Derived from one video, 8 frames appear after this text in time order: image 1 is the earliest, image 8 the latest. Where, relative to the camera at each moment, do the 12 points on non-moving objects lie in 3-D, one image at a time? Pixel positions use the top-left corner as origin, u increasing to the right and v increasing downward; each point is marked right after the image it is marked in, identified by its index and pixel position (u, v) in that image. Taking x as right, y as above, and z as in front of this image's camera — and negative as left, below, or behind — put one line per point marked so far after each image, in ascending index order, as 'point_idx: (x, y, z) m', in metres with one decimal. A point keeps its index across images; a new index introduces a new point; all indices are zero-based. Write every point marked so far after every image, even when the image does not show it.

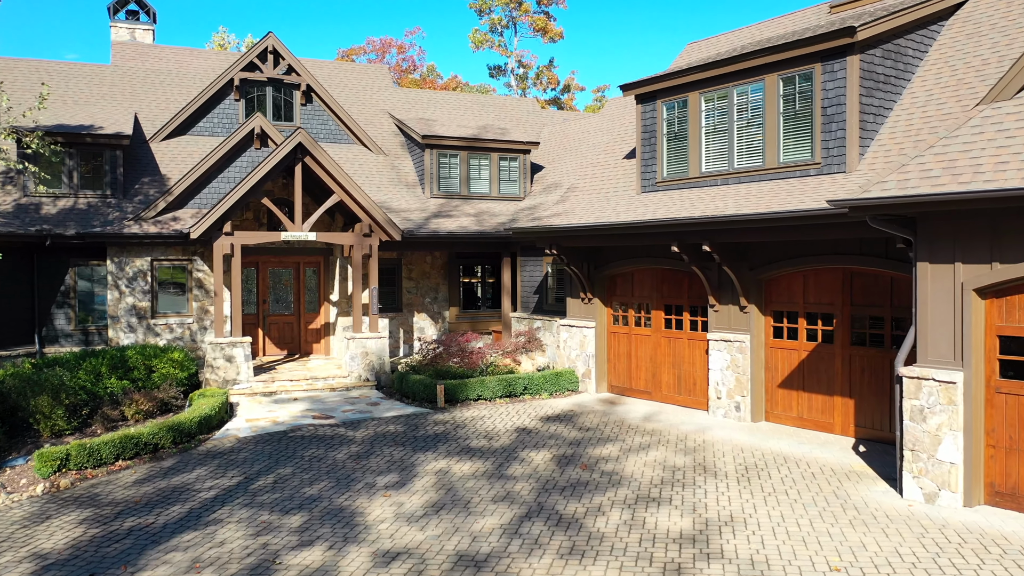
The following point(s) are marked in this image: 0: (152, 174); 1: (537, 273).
0: (-8.7, +2.8, +19.0) m
1: (+0.6, +0.4, +18.6) m
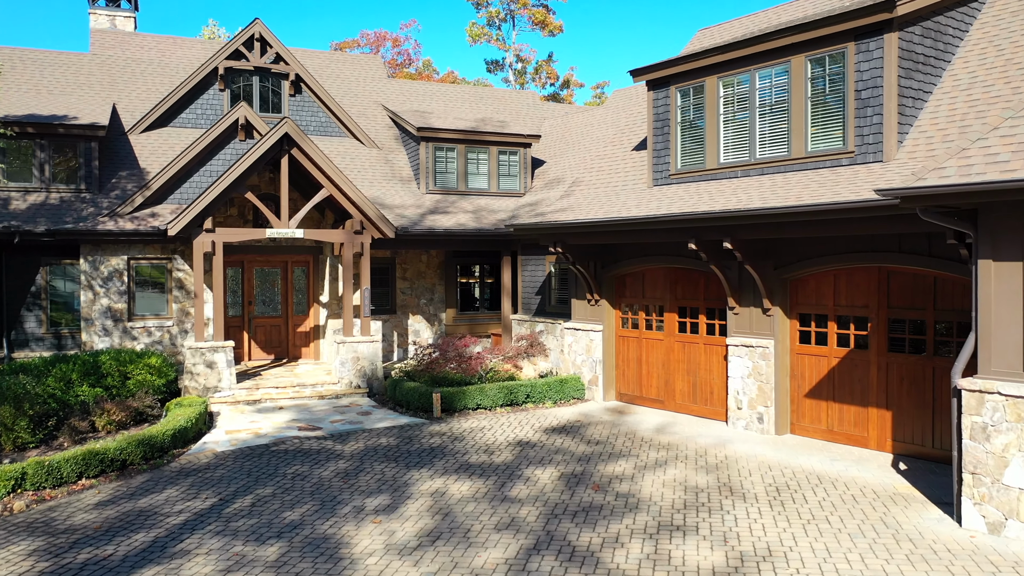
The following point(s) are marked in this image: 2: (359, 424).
0: (-8.7, +2.8, +17.9) m
1: (+0.6, +0.3, +17.5) m
2: (-2.7, -2.4, +13.7) m
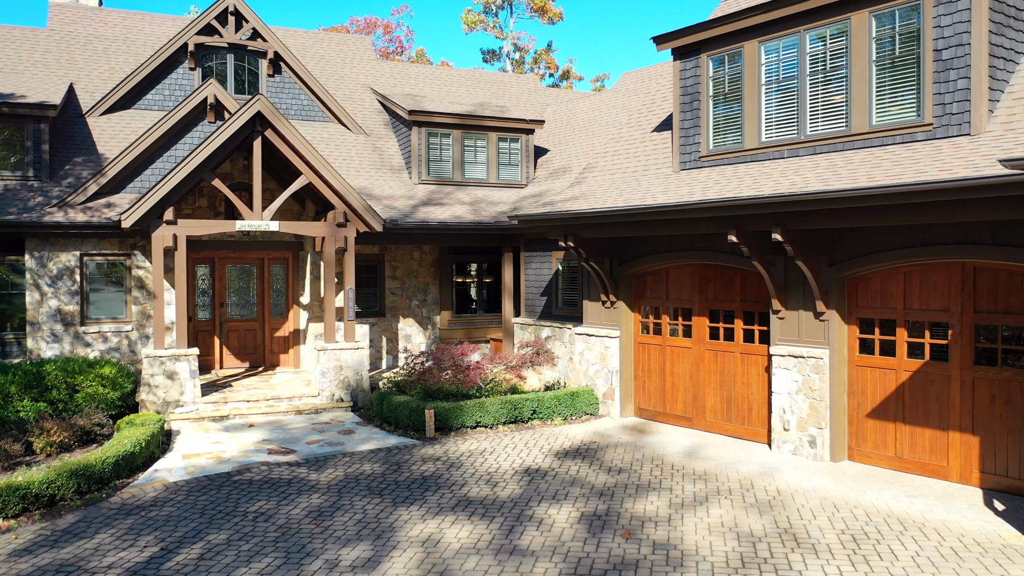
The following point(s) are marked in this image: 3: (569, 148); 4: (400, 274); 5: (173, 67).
0: (-8.7, +2.8, +15.9) m
1: (+0.6, +0.3, +15.7) m
2: (-2.6, -2.4, +11.8) m
3: (+1.4, +3.4, +18.8) m
4: (-2.5, +0.3, +17.2) m
5: (-7.6, +5.0, +17.7) m
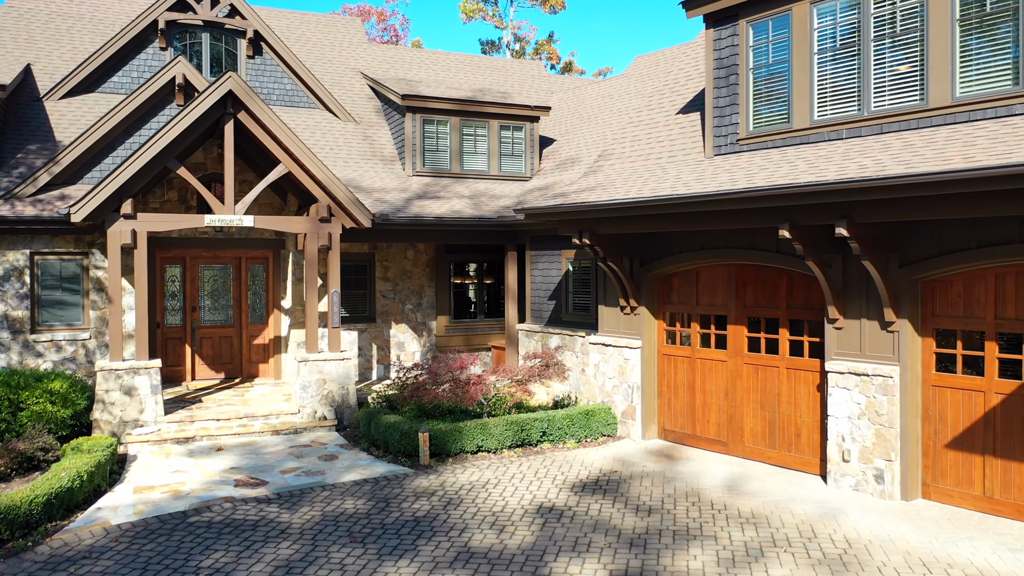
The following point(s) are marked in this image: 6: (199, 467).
0: (-8.6, +2.7, +14.3) m
1: (+0.7, +0.3, +14.1) m
2: (-2.5, -2.4, +10.1) m
3: (+1.5, +3.3, +17.2) m
4: (-2.4, +0.3, +15.6) m
5: (-7.6, +5.0, +16.0) m
6: (-4.2, -2.4, +10.5) m
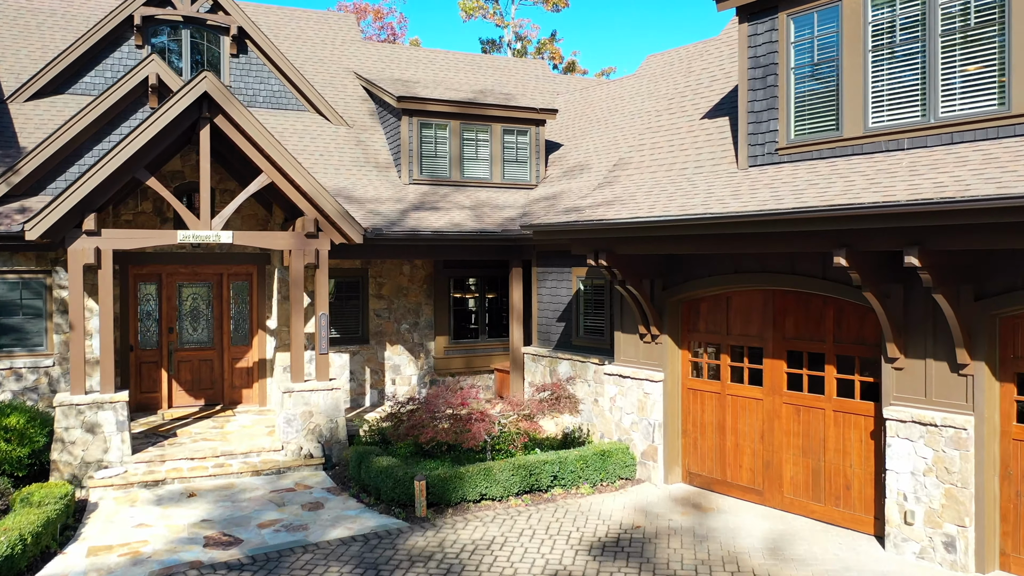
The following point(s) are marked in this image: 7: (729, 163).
0: (-8.5, +2.4, +13.1) m
1: (+0.8, 0.0, +12.8) m
2: (-2.4, -2.8, +8.9) m
3: (+1.5, +3.0, +15.9) m
4: (-2.3, -0.1, +14.4) m
5: (-7.5, +4.6, +14.8) m
6: (-4.1, -2.8, +9.3) m
7: (+2.6, +1.5, +9.4) m
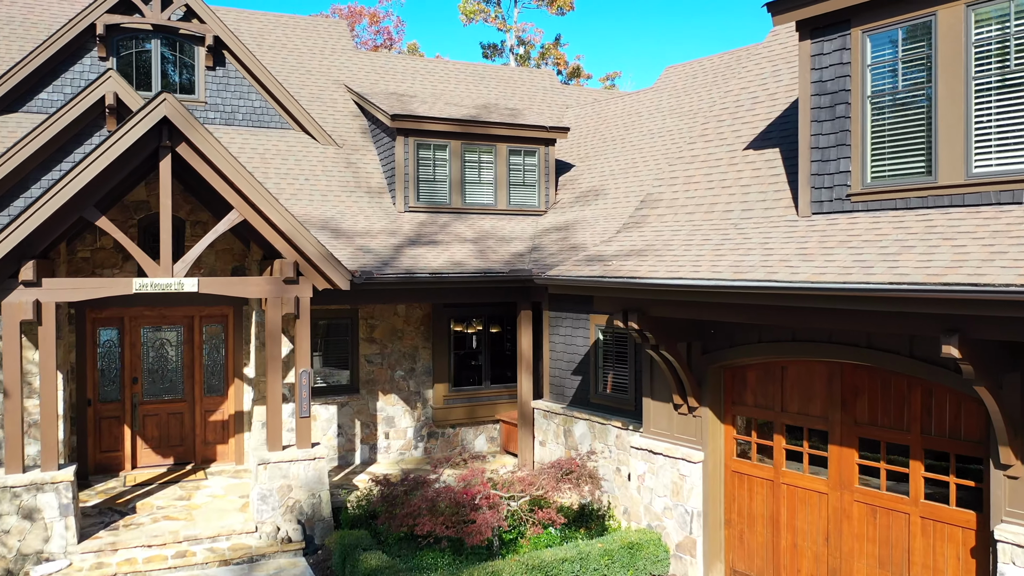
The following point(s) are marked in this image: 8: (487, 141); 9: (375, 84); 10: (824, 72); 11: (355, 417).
0: (-8.4, +1.7, +11.5) m
1: (+0.9, -0.7, +11.3) m
2: (-2.3, -3.5, +7.3) m
3: (+1.7, +2.3, +14.4) m
4: (-2.2, -0.8, +12.8) m
5: (-7.4, +3.9, +13.2) m
6: (-4.0, -3.5, +7.8) m
7: (+2.8, +0.8, +7.9) m
8: (-0.5, +2.7, +14.2) m
9: (-2.8, +4.2, +16.1) m
10: (+3.0, +2.1, +7.5) m
11: (-2.5, -2.1, +12.6) m
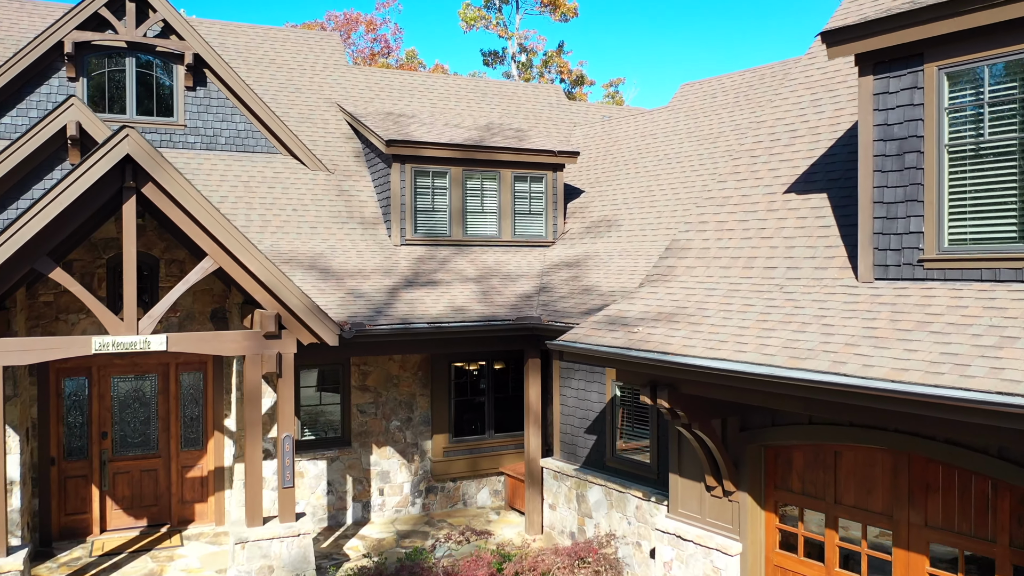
0: (-8.3, +1.0, +10.4) m
1: (+1.0, -1.4, +10.2) m
2: (-2.2, -4.1, +6.2) m
3: (+1.8, +1.6, +13.3) m
4: (-2.1, -1.4, +11.7) m
5: (-7.3, +3.3, +12.1) m
6: (-3.9, -4.1, +6.7) m
7: (+2.9, +0.2, +6.8) m
8: (-0.4, +2.0, +13.1) m
9: (-2.7, +3.5, +15.0) m
10: (+3.1, +1.4, +6.4) m
11: (-2.4, -2.7, +11.5) m
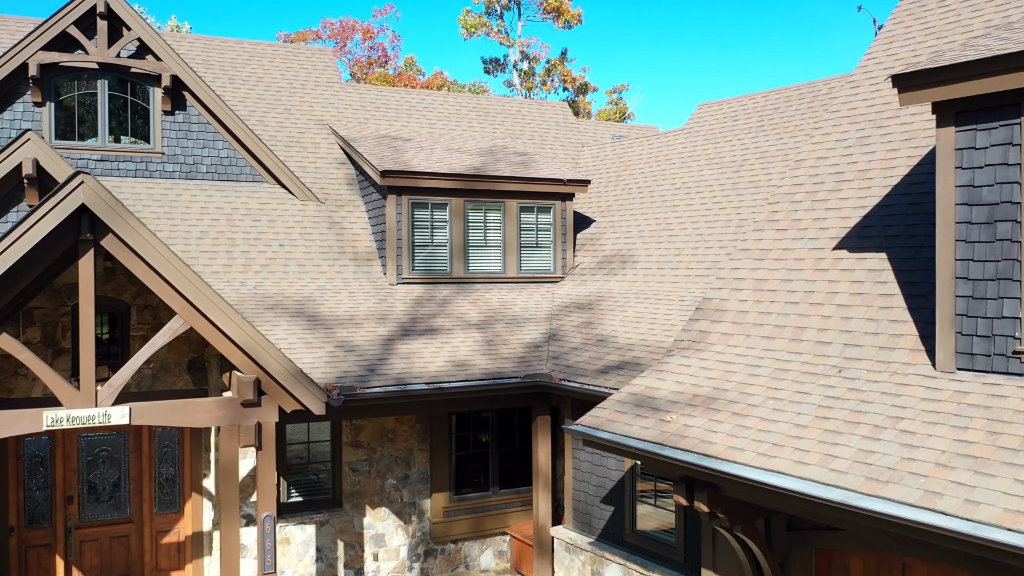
0: (-8.2, +0.4, +9.3) m
1: (+1.1, -2.0, +9.1) m
2: (-2.1, -4.8, +5.2) m
3: (+1.8, +1.0, +12.2) m
4: (-2.0, -2.1, +10.7) m
5: (-7.2, +2.6, +11.1) m
6: (-3.8, -4.7, +5.6) m
7: (+2.9, -0.5, +5.7) m
8: (-0.3, +1.4, +12.1) m
9: (-2.7, +2.9, +13.9) m
10: (+3.2, +0.8, +5.4) m
11: (-2.4, -3.4, +10.5) m
